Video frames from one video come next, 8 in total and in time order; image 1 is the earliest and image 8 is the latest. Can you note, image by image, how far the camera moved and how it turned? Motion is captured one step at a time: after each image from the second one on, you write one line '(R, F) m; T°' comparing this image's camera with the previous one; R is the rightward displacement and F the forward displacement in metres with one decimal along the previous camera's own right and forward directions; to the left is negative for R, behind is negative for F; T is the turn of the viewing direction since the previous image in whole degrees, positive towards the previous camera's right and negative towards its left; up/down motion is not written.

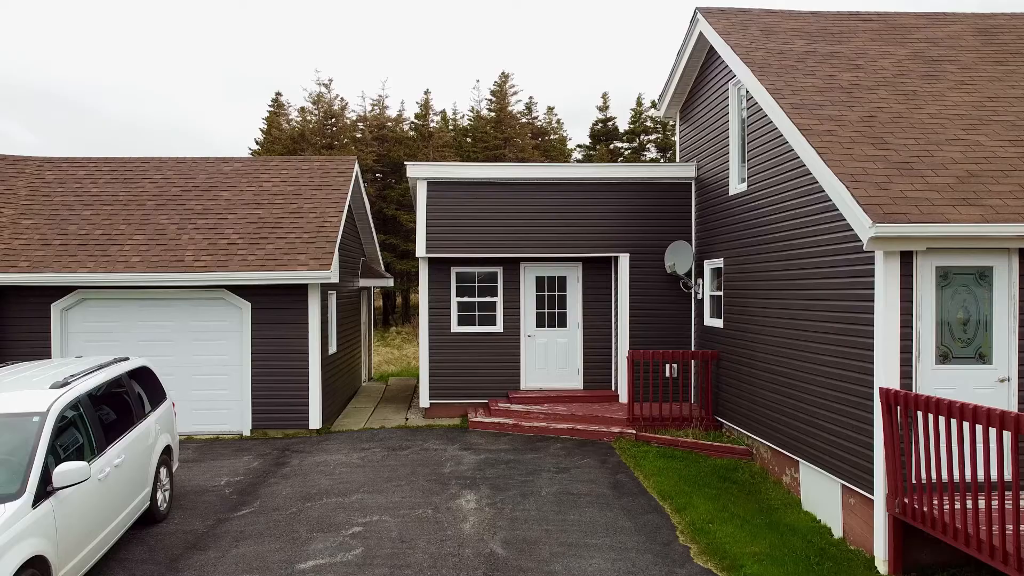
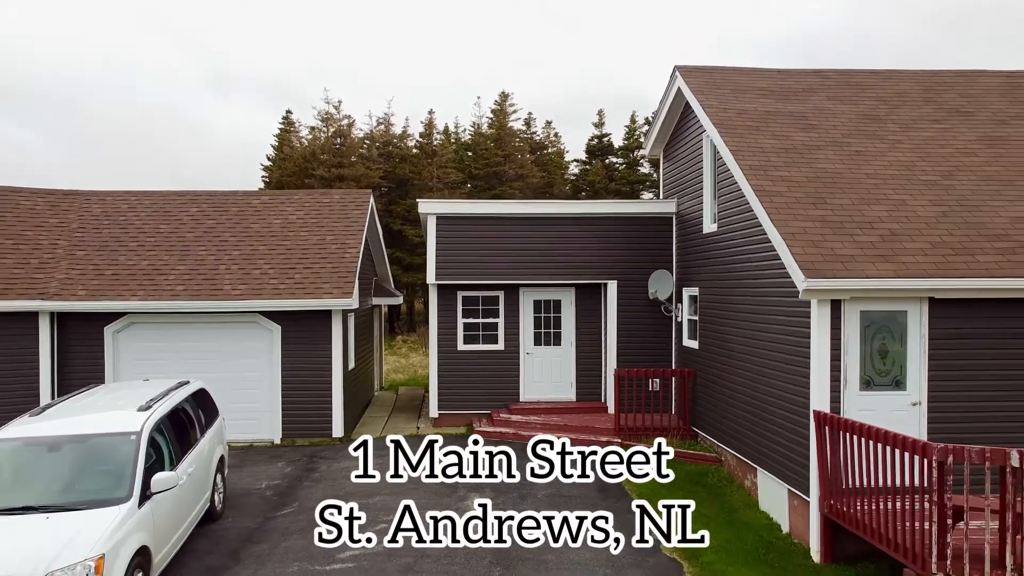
(0.0, -1.3) m; 0°
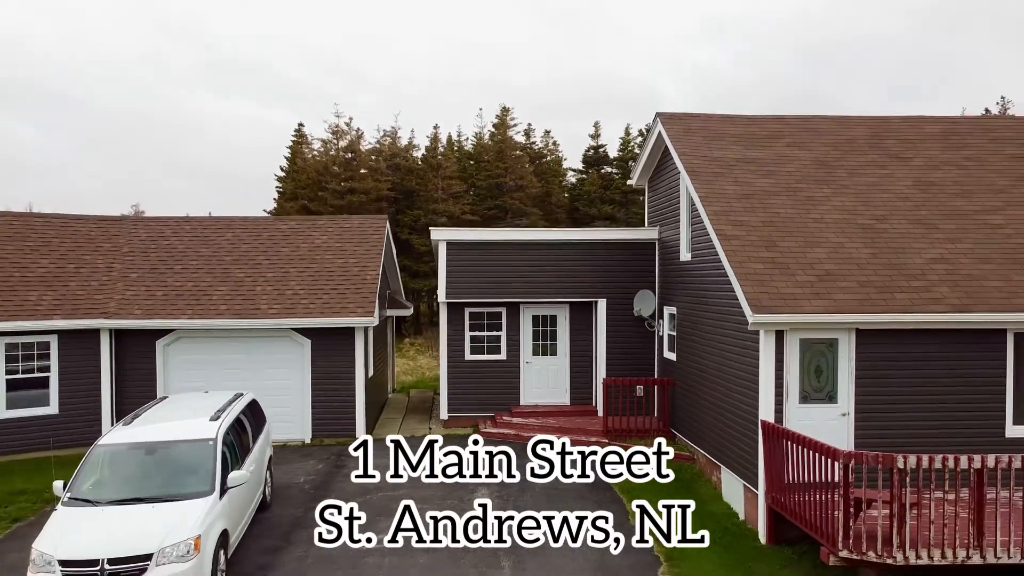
(0.0, -1.6) m; 0°
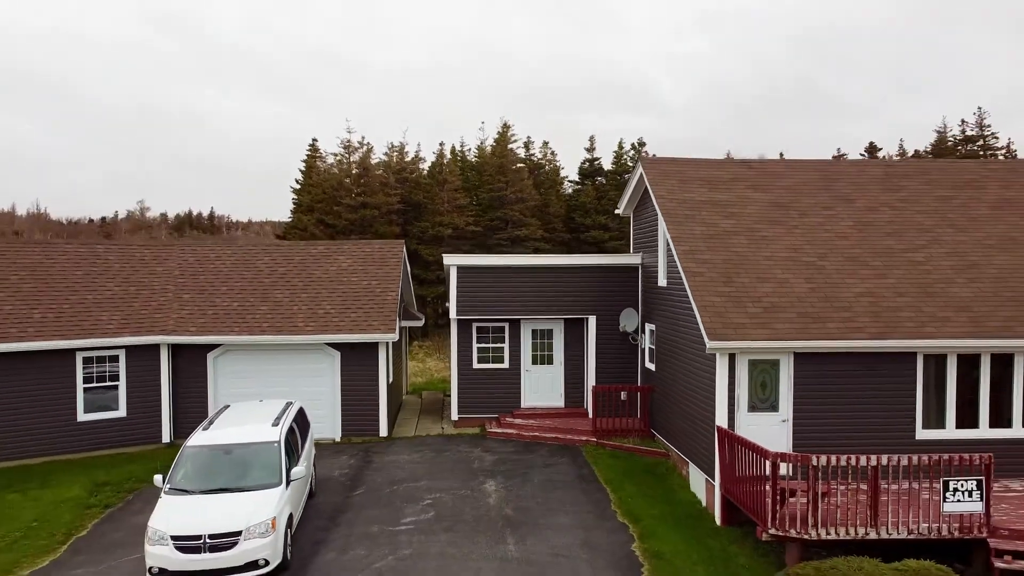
(-0.1, -2.1) m; 0°
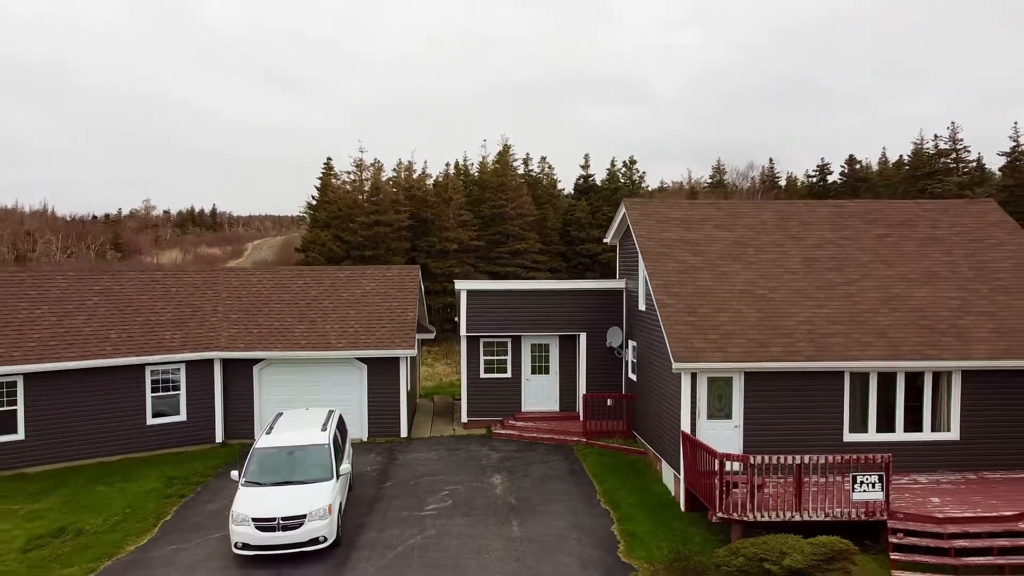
(-0.1, -2.6) m; 0°
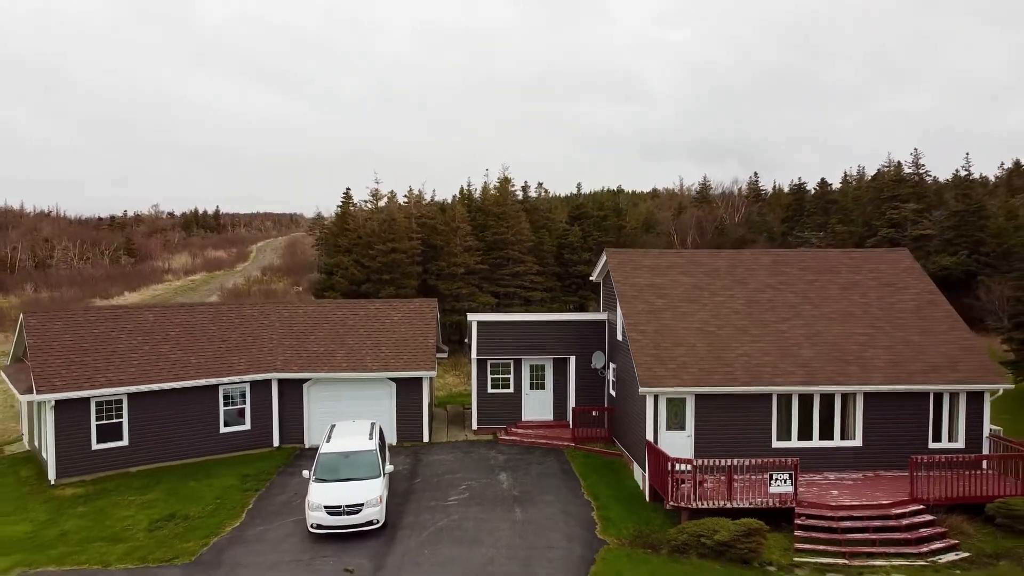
(-0.2, -4.0) m; 0°
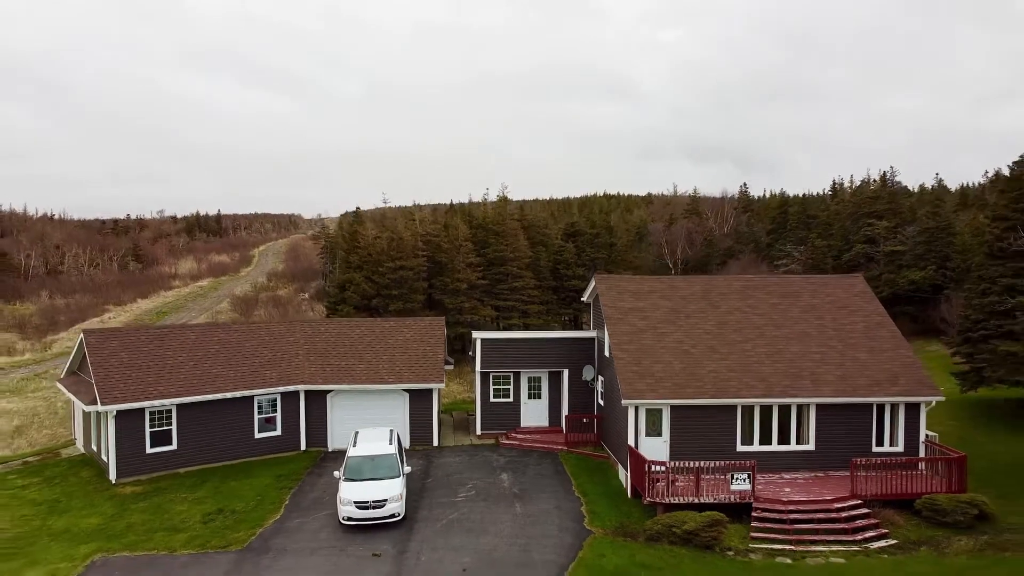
(-0.1, -2.8) m; 0°
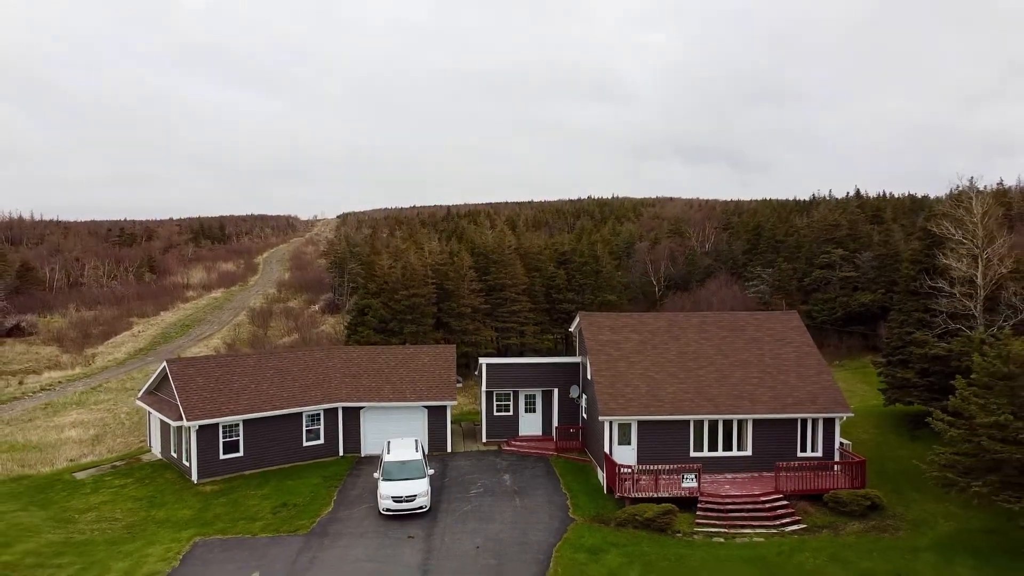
(-0.2, -5.5) m; 0°
